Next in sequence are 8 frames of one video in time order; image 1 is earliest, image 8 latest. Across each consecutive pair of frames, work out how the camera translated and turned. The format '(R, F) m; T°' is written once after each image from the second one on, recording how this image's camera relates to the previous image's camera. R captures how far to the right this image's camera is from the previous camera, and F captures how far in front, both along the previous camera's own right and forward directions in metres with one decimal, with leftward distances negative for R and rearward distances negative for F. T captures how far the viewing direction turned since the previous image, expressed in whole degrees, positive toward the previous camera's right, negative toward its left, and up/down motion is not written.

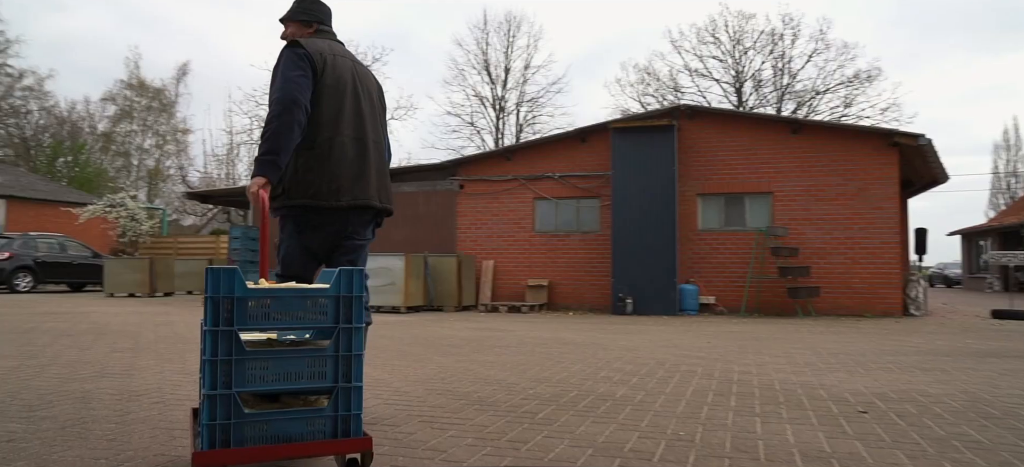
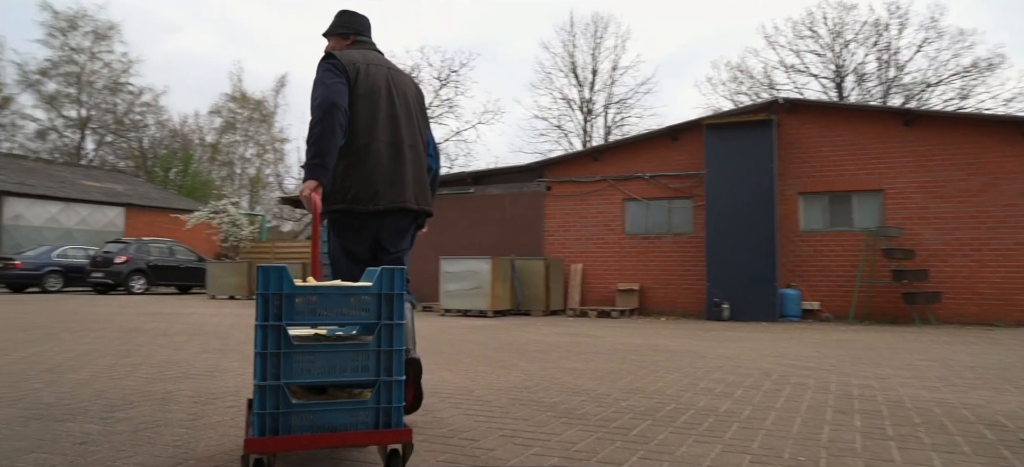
(0.0, +0.4) m; -7°
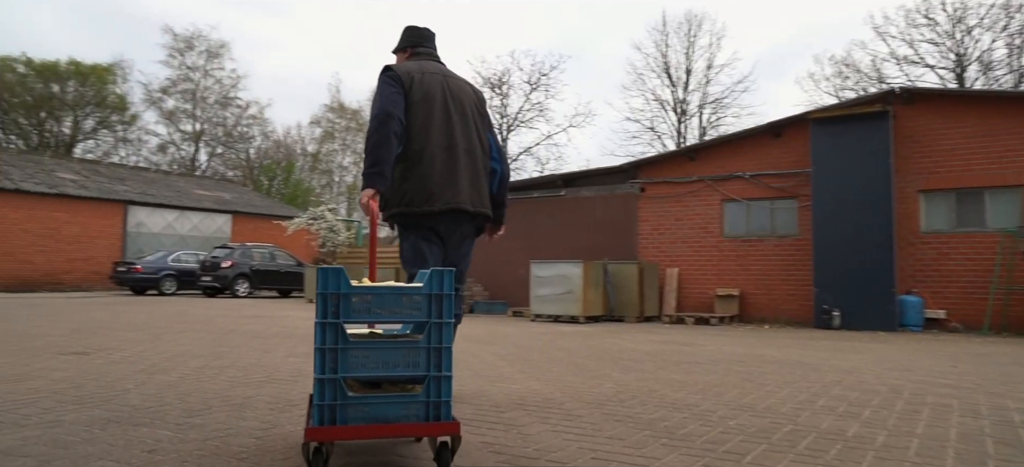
(0.0, +0.5) m; -8°
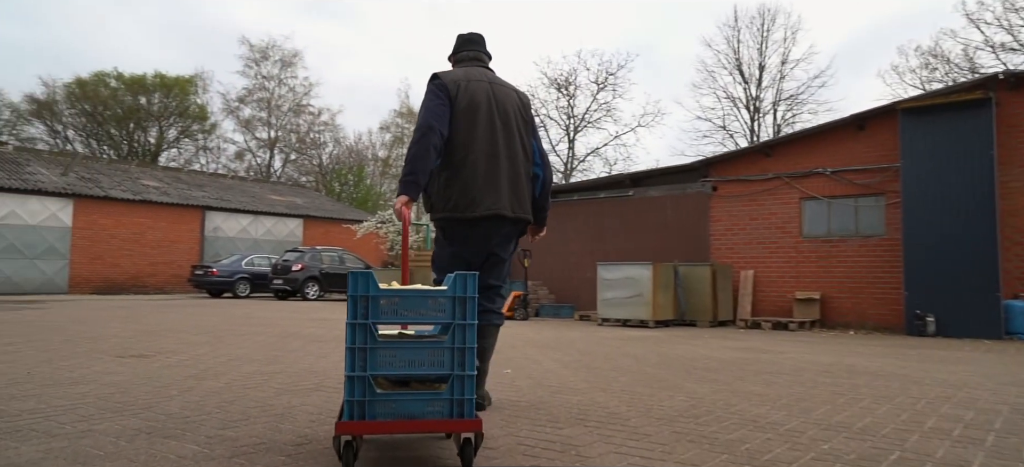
(+0.1, +0.5) m; -6°
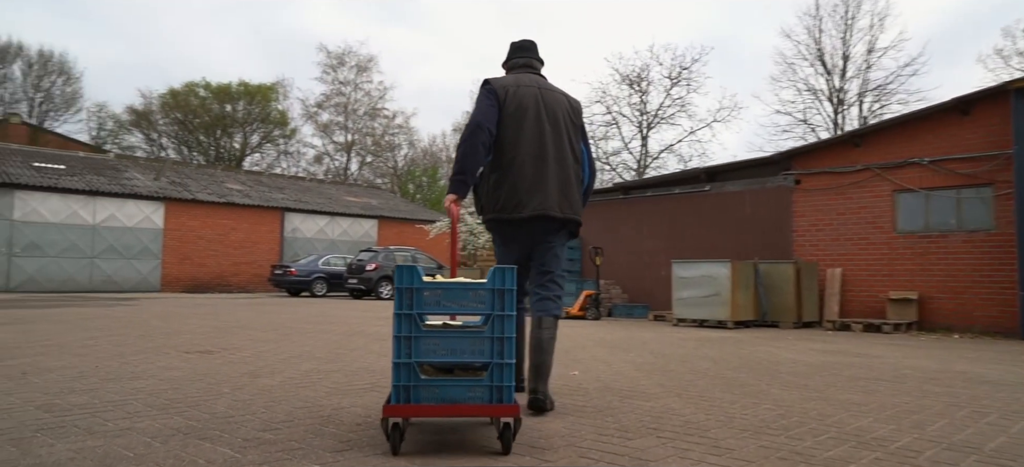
(+0.1, +0.4) m; -6°
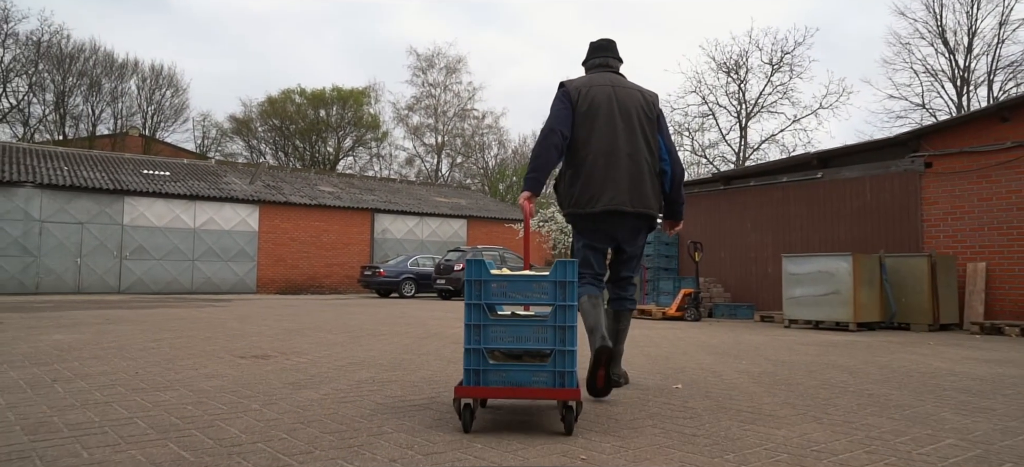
(+0.1, +1.1) m; -8°
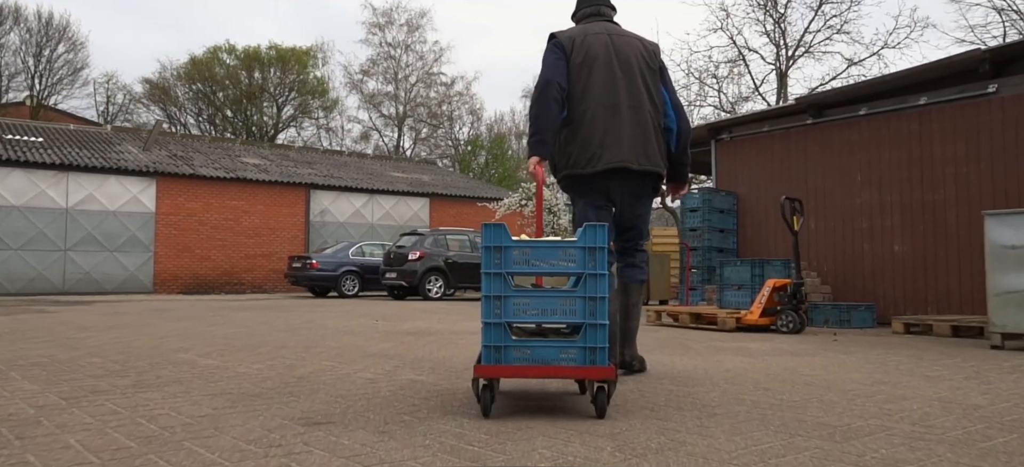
(+0.1, +5.6) m; +2°
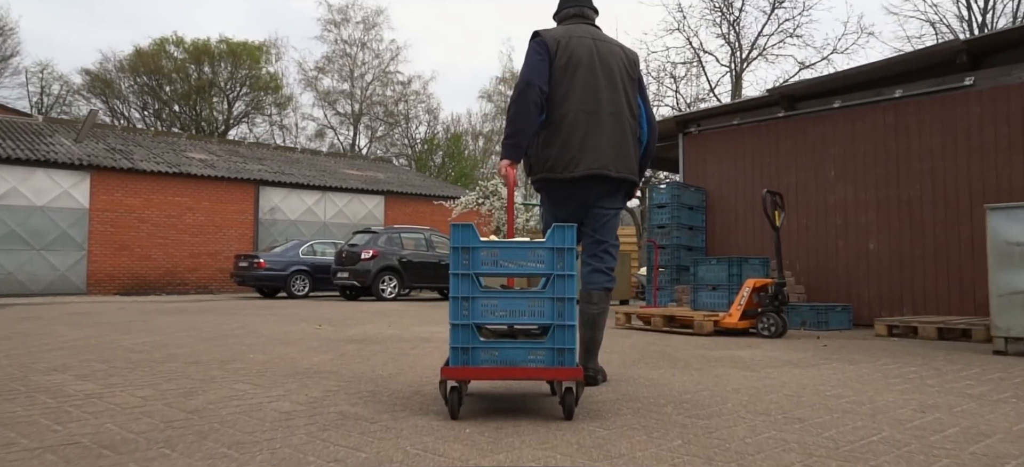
(0.0, +0.8) m; +4°
